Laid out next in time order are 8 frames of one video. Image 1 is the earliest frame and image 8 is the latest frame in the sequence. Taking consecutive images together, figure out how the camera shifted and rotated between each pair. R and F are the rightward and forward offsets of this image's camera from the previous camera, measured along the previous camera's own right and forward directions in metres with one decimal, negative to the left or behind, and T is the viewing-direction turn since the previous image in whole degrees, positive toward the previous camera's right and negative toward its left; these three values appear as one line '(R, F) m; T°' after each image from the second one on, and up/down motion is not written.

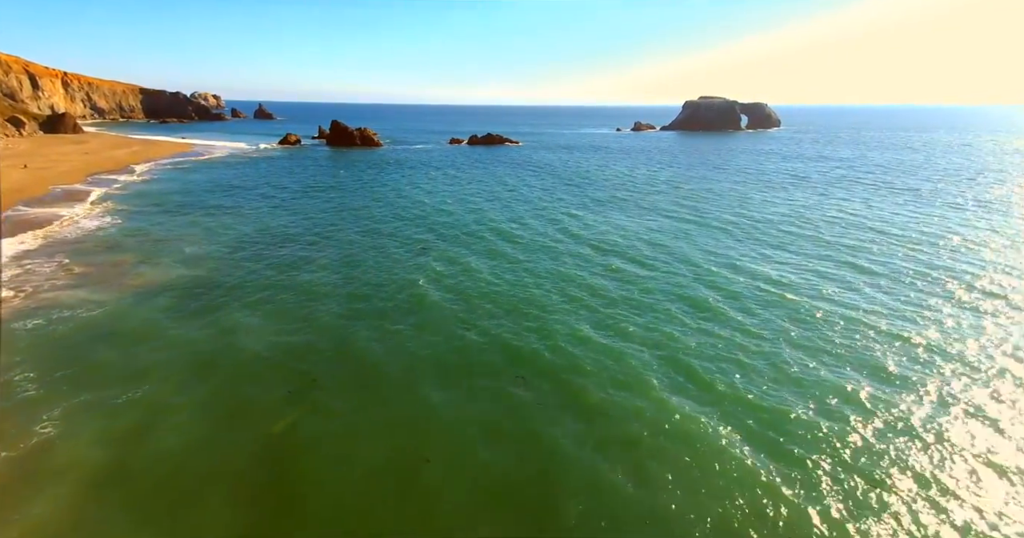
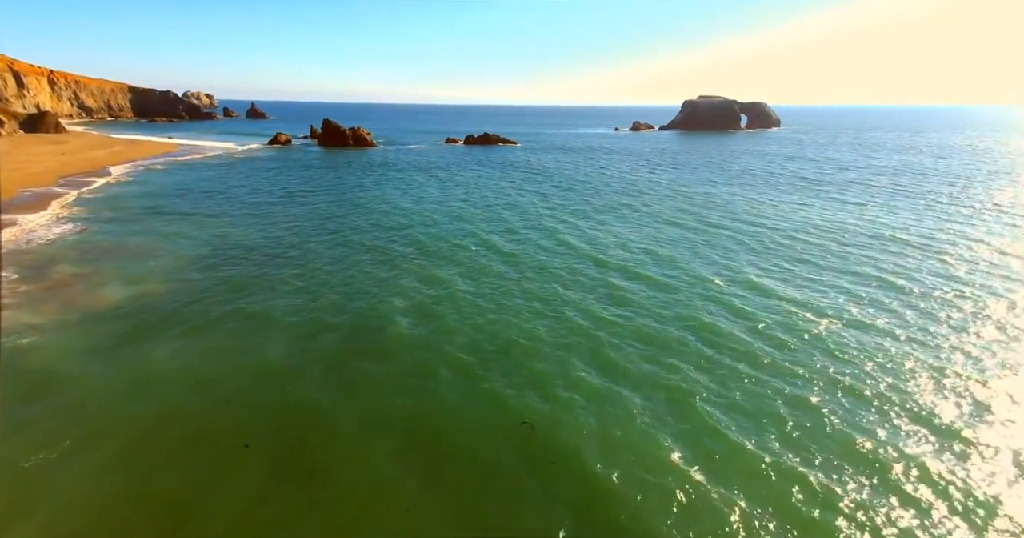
(+0.2, +2.5) m; 0°
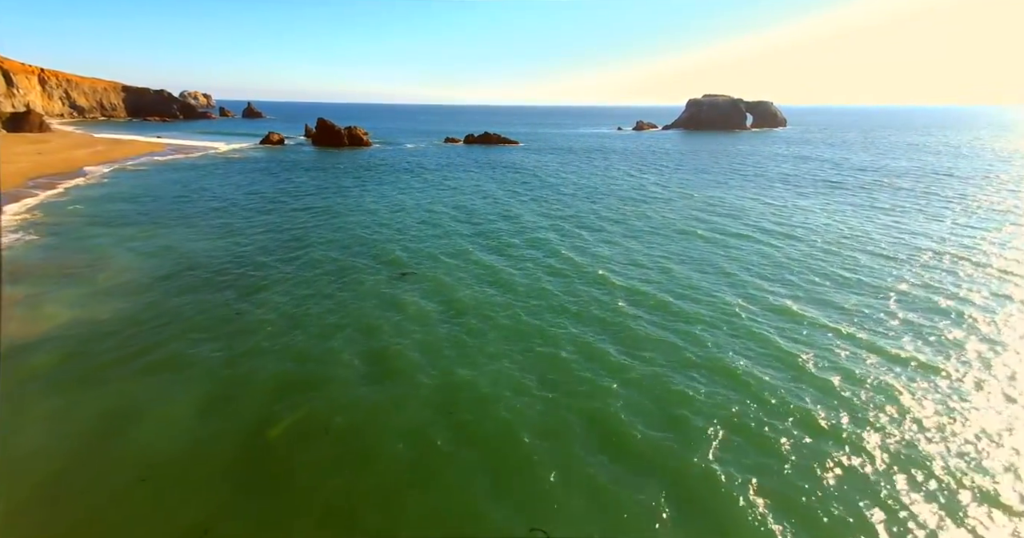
(+0.3, +3.3) m; 0°
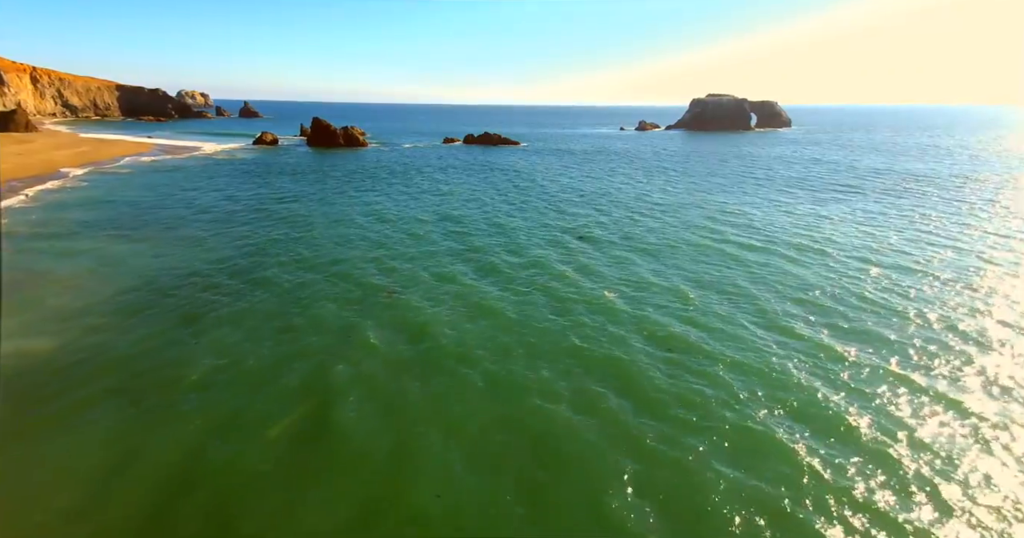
(+0.2, +2.6) m; 0°
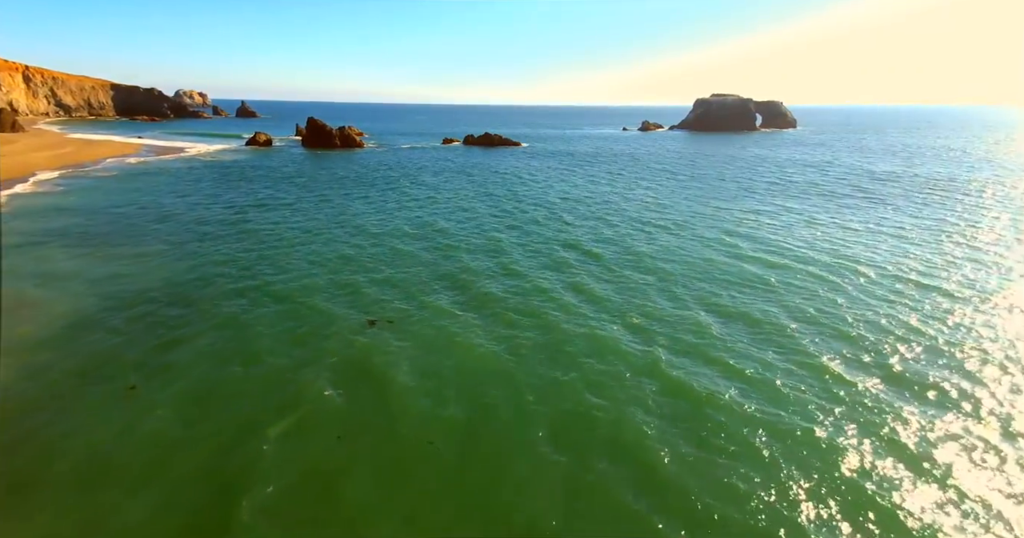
(+0.2, +2.6) m; 0°
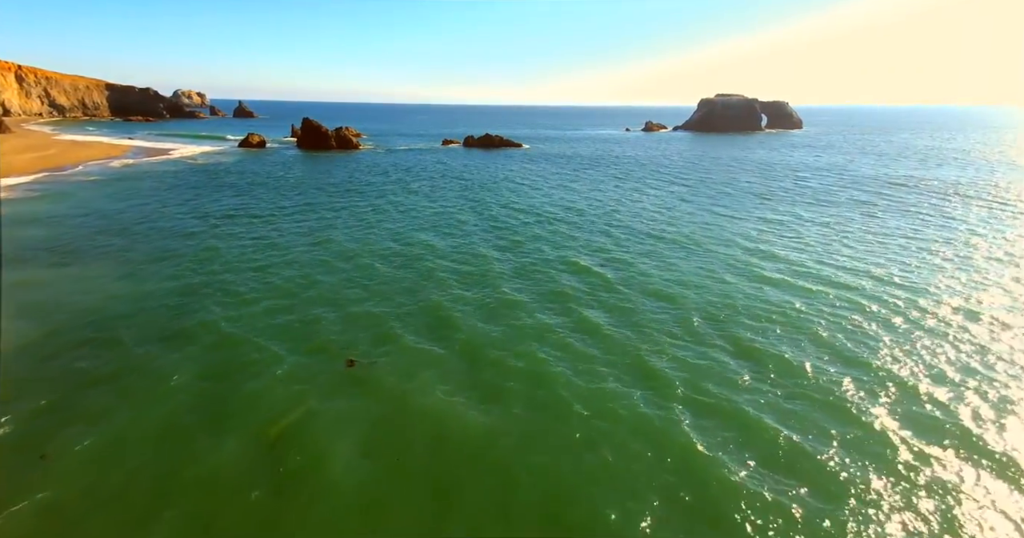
(+0.2, +2.6) m; 0°
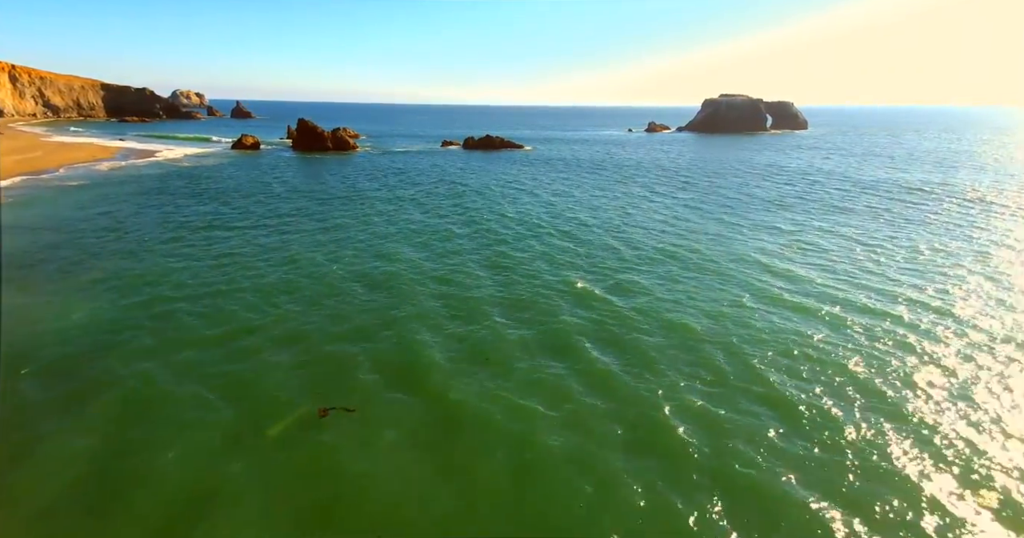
(+0.2, +2.2) m; 0°
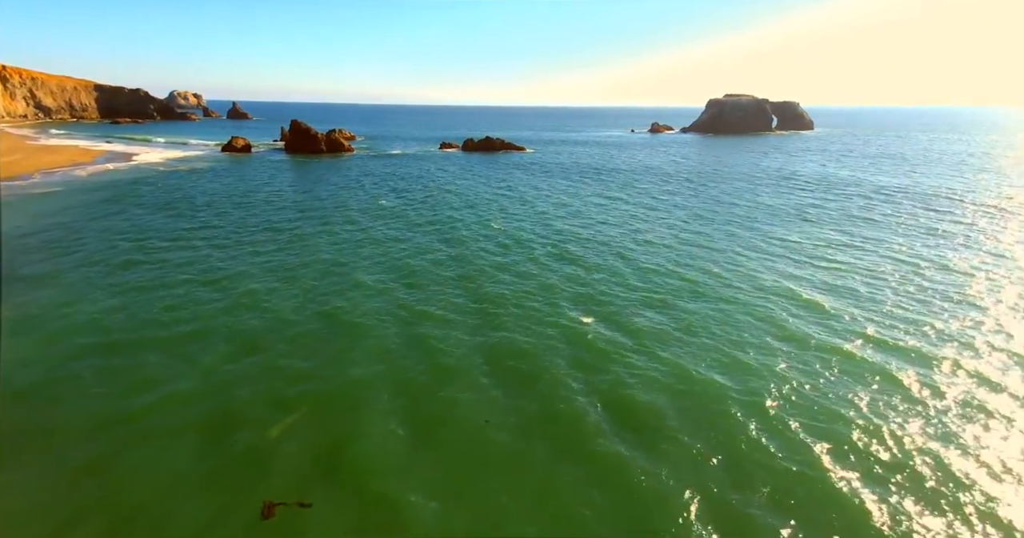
(+0.3, +2.9) m; 0°
